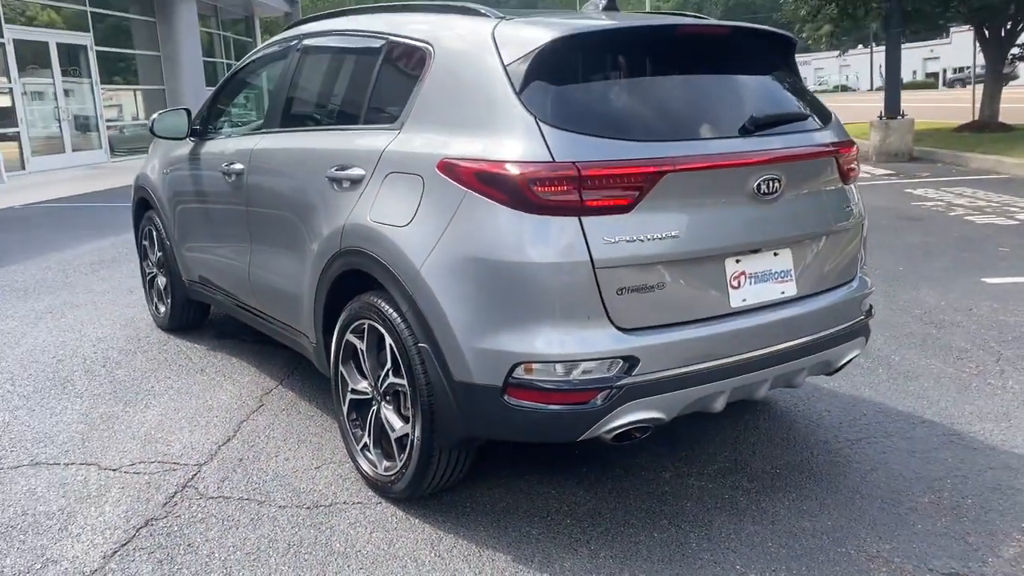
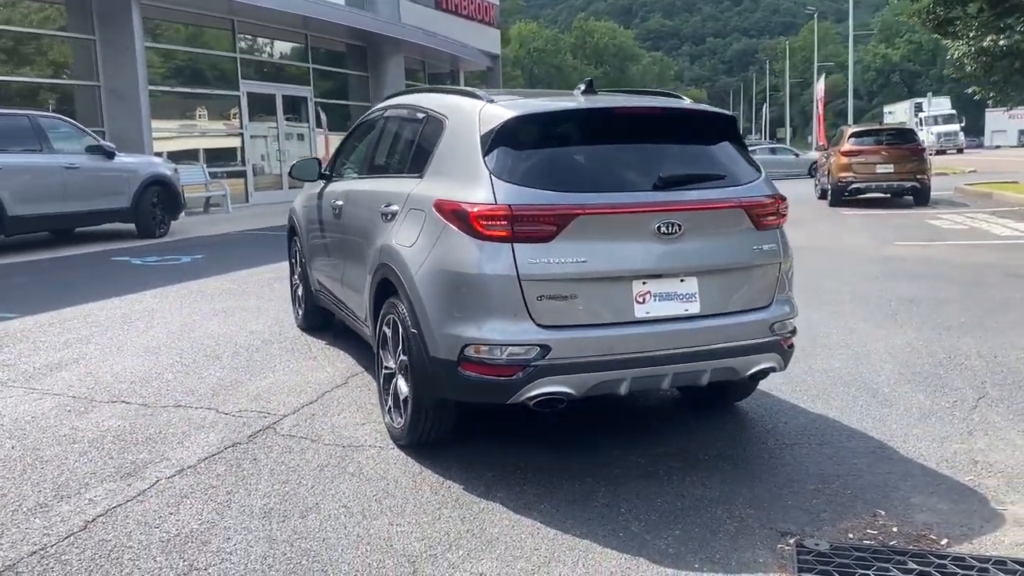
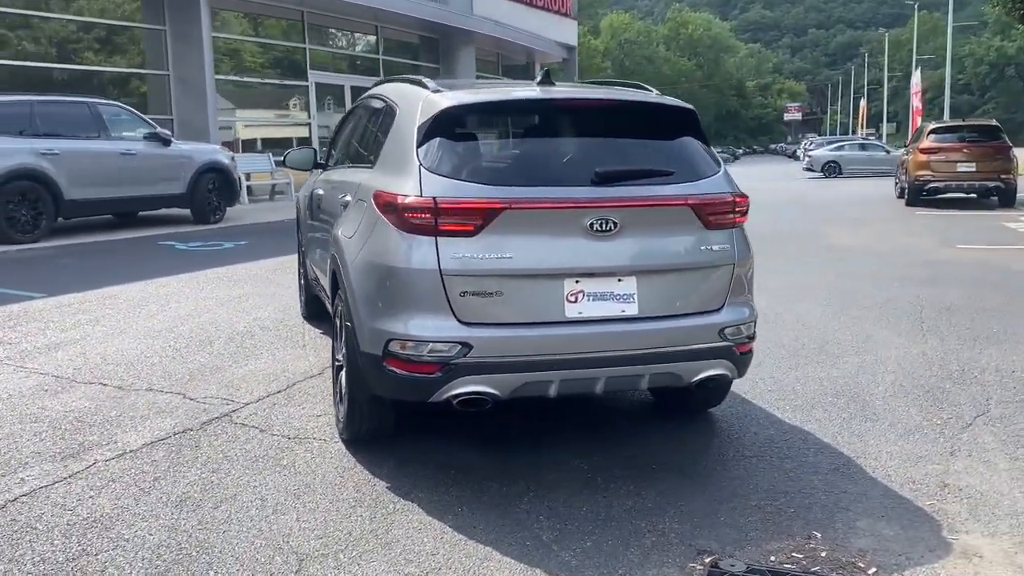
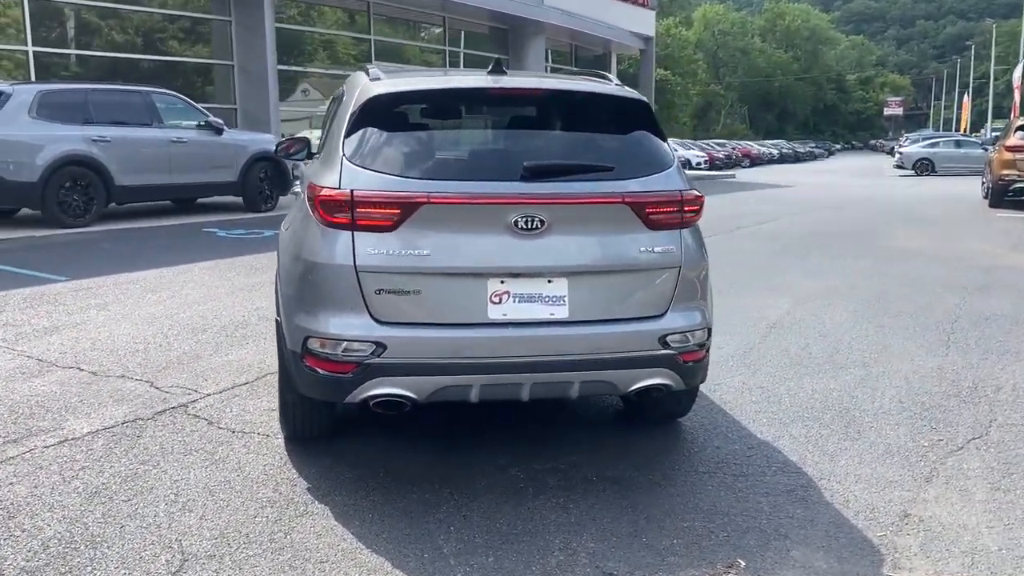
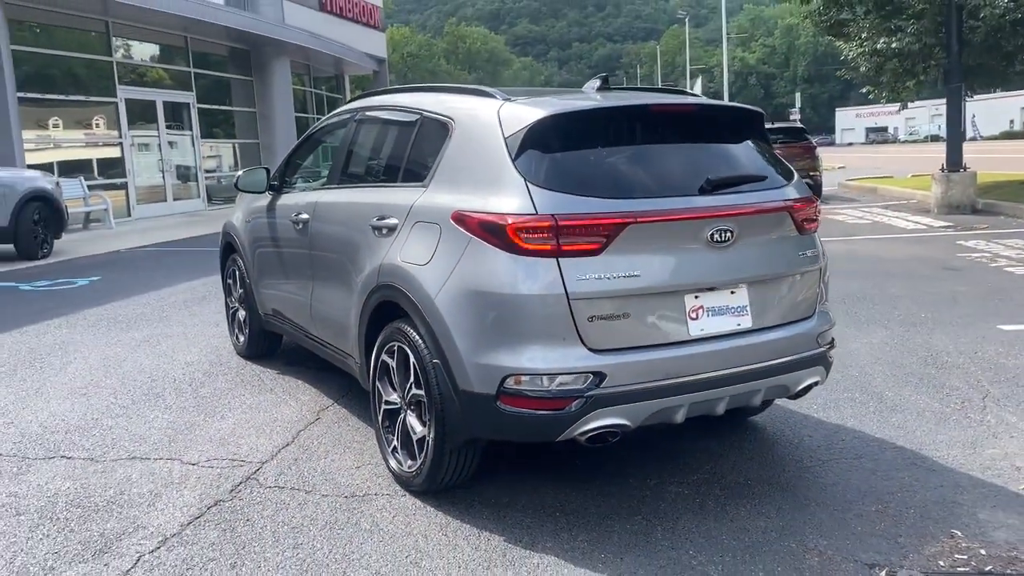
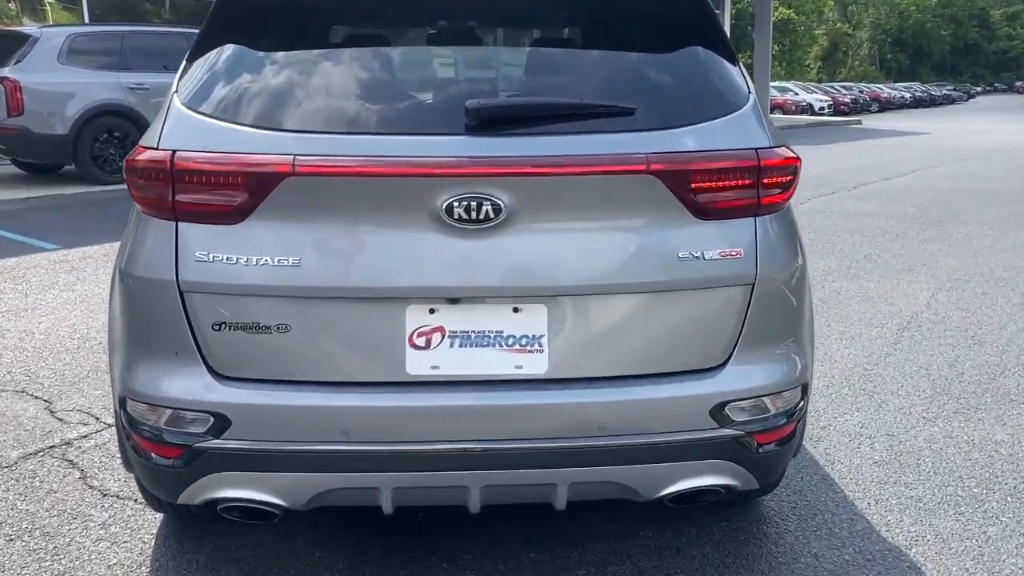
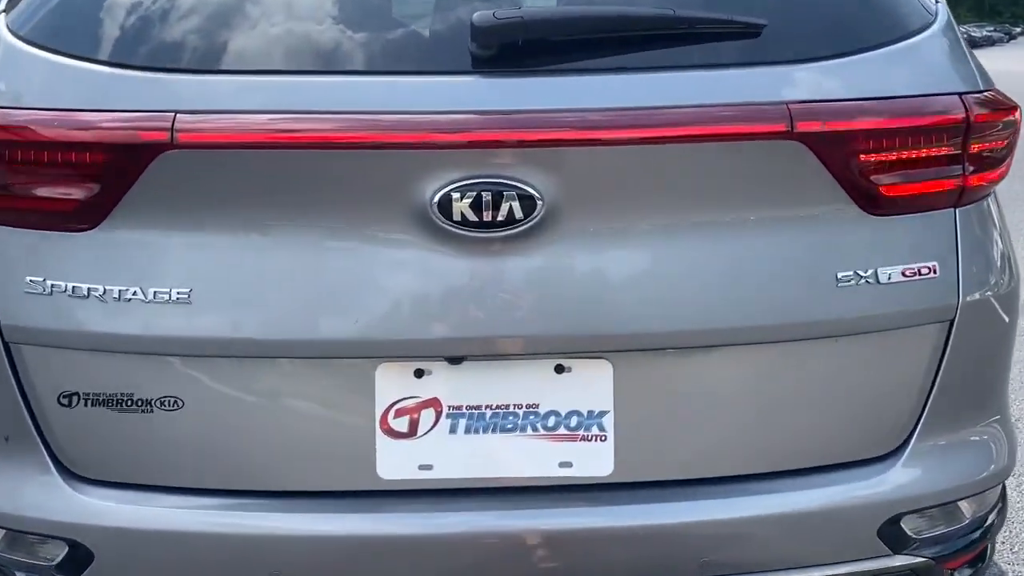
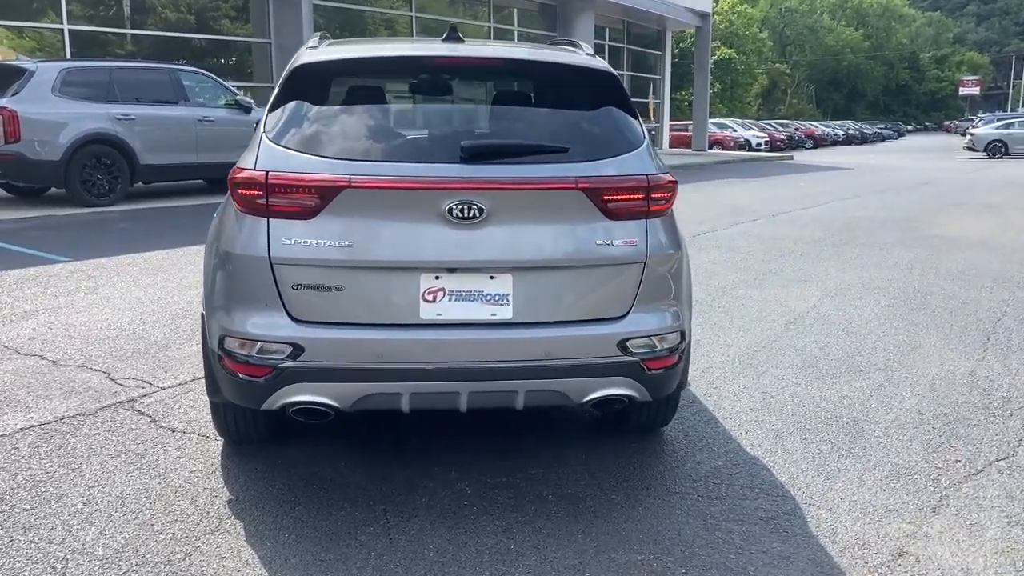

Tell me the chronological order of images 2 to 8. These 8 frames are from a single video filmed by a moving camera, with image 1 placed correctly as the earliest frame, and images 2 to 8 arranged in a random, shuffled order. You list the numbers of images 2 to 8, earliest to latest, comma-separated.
5, 2, 3, 4, 8, 6, 7
